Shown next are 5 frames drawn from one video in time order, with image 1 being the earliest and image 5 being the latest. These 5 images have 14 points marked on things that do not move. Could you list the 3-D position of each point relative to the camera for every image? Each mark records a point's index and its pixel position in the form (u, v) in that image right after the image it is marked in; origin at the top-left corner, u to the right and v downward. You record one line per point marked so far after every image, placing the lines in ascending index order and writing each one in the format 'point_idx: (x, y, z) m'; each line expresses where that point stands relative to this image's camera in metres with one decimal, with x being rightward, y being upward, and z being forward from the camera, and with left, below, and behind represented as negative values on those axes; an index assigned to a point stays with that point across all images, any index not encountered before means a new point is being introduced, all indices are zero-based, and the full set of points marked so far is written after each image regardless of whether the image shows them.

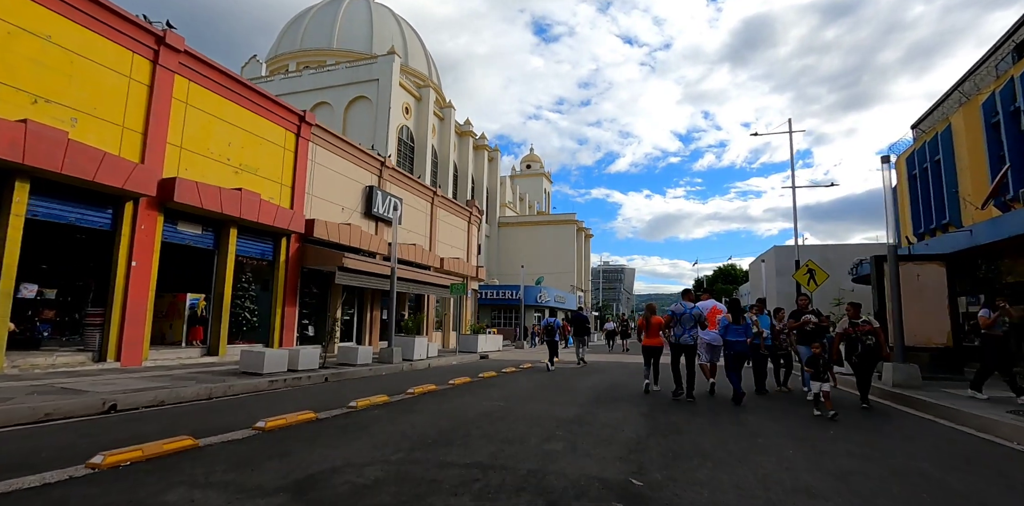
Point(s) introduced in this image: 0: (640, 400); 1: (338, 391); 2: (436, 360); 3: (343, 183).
0: (+2.2, -2.5, +8.6) m
1: (-3.3, -2.6, +9.4) m
2: (-2.6, -3.7, +17.1) m
3: (-6.3, +2.6, +18.6) m
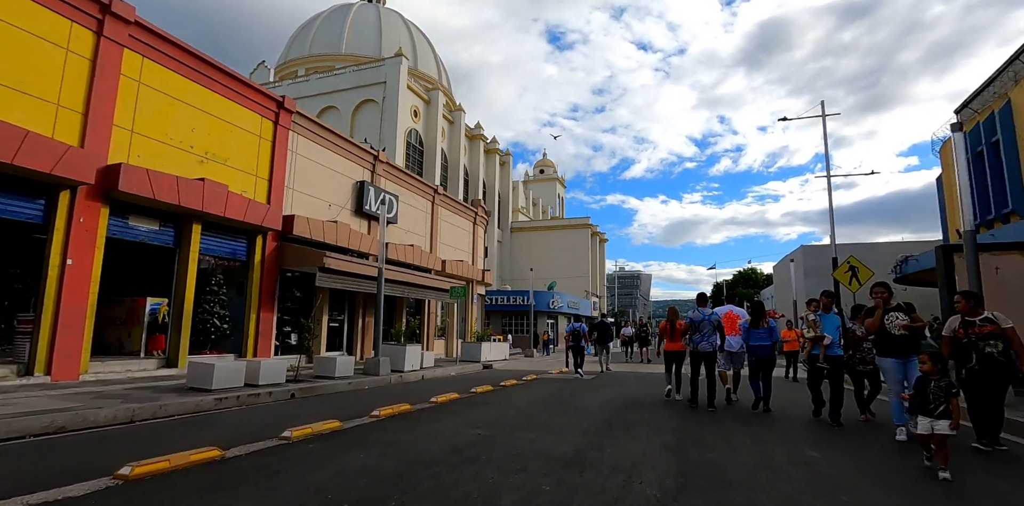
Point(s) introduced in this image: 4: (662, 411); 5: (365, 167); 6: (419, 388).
0: (+2.0, -2.3, +6.7) m
1: (-3.4, -2.5, +7.7) m
2: (-2.5, -3.6, +15.4) m
3: (-6.2, +2.6, +17.0) m
4: (+2.6, -2.7, +8.7) m
5: (-5.5, +3.2, +18.7) m
6: (-2.3, -3.3, +12.2) m
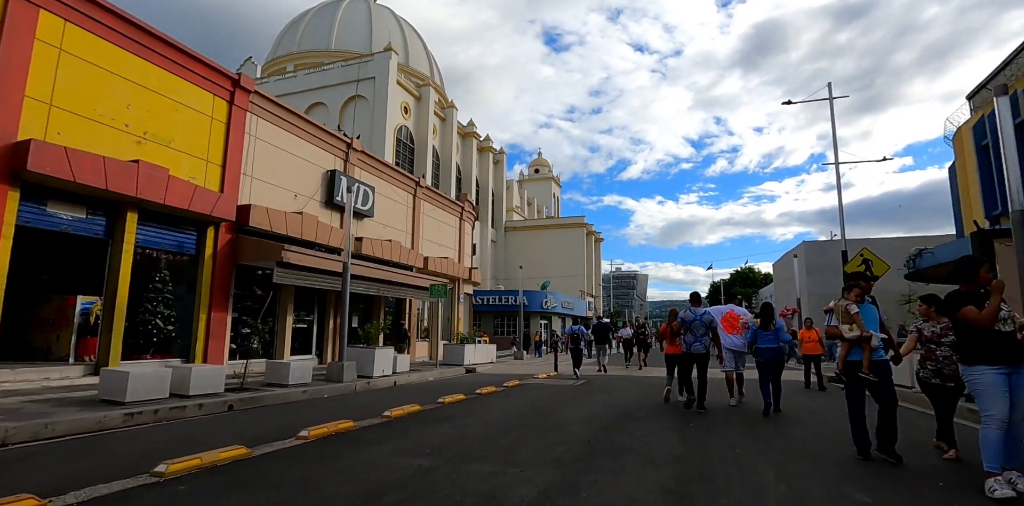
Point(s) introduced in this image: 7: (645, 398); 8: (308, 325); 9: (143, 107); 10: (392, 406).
0: (+1.6, -2.1, +5.3) m
1: (-3.9, -2.3, +6.3) m
2: (-3.0, -3.5, +14.0) m
3: (-6.7, +2.7, +15.6) m
4: (+2.1, -2.5, +7.3) m
5: (-6.0, +3.4, +17.3) m
6: (-2.8, -3.1, +10.8) m
7: (+3.0, -3.2, +11.2) m
8: (-6.5, -2.3, +16.0) m
9: (-8.4, +3.3, +11.4) m
10: (-2.1, -2.7, +8.8) m
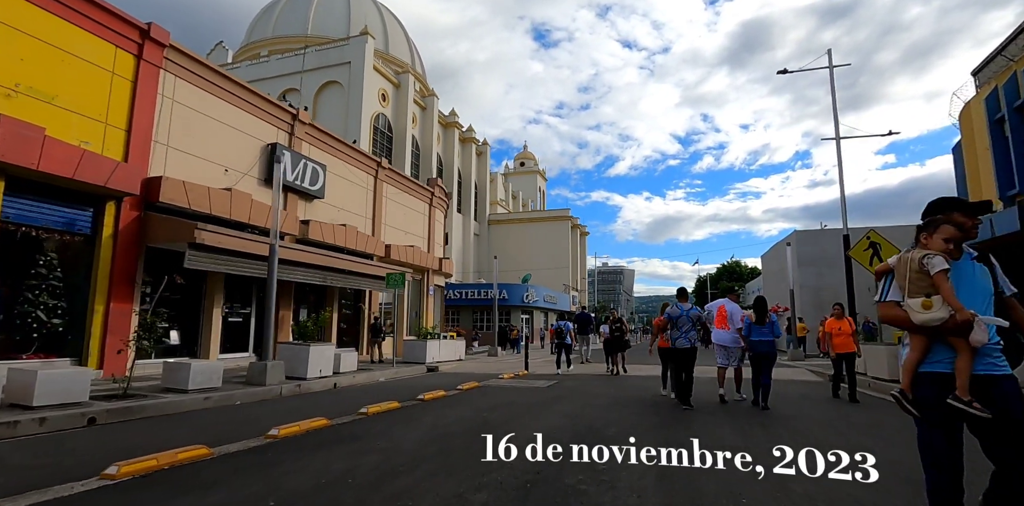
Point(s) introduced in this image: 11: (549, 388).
0: (+0.8, -1.7, +3.6) m
1: (-4.7, -1.9, +4.4) m
2: (-4.0, -3.0, +12.1) m
3: (-7.7, +3.2, +13.6) m
4: (+1.3, -2.2, +5.6) m
5: (-7.1, +3.8, +15.3) m
6: (-3.7, -2.7, +9.0) m
7: (+2.1, -2.8, +9.5) m
8: (-7.6, -1.9, +14.1) m
9: (-9.3, +3.7, +9.3) m
10: (-3.0, -2.3, +7.0) m
11: (+0.8, -3.0, +10.8) m
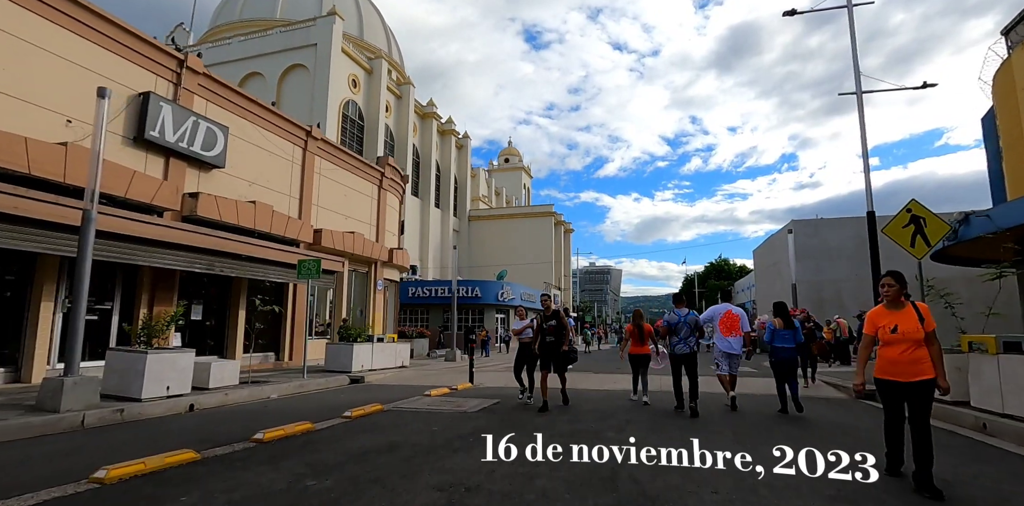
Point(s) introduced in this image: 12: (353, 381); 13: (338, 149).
0: (-0.4, -1.3, +0.5) m
1: (-5.9, -1.4, +1.2) m
2: (-5.3, -2.6, +9.0) m
3: (-9.1, +3.7, +10.4) m
4: (+0.1, -1.7, +2.6) m
5: (-8.5, +4.3, +12.1) m
6: (-4.9, -2.3, +5.8) m
7: (+0.8, -2.4, +6.5) m
8: (-9.0, -1.4, +10.9) m
9: (-10.6, +4.2, +6.1) m
10: (-4.2, -1.8, +3.9) m
11: (-0.5, -2.5, +7.8) m
12: (-4.1, -3.2, +12.6) m
13: (-6.3, +3.8, +18.3) m
